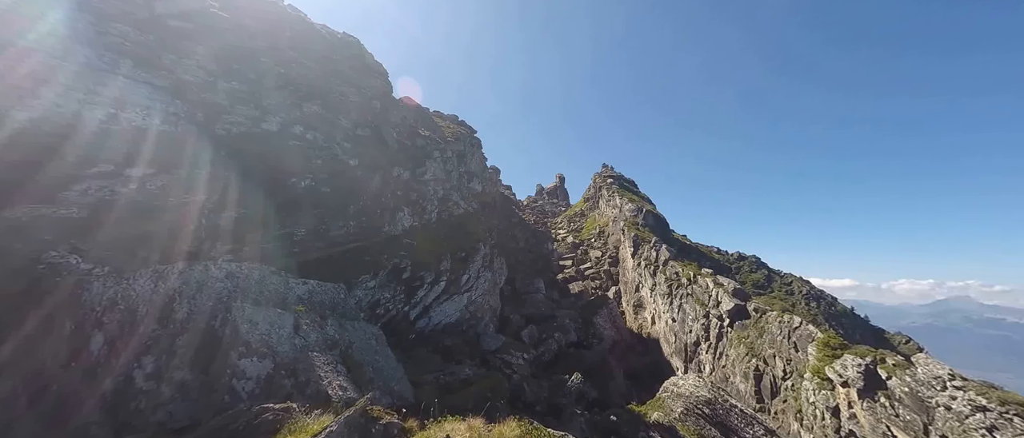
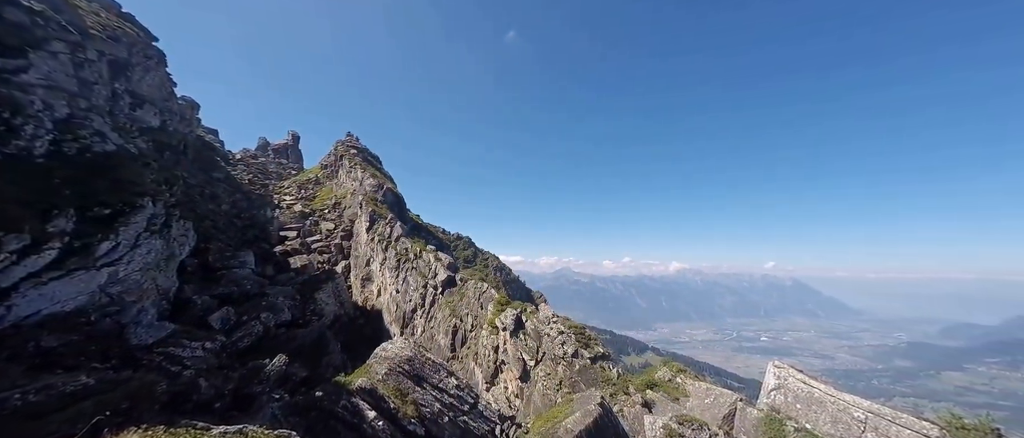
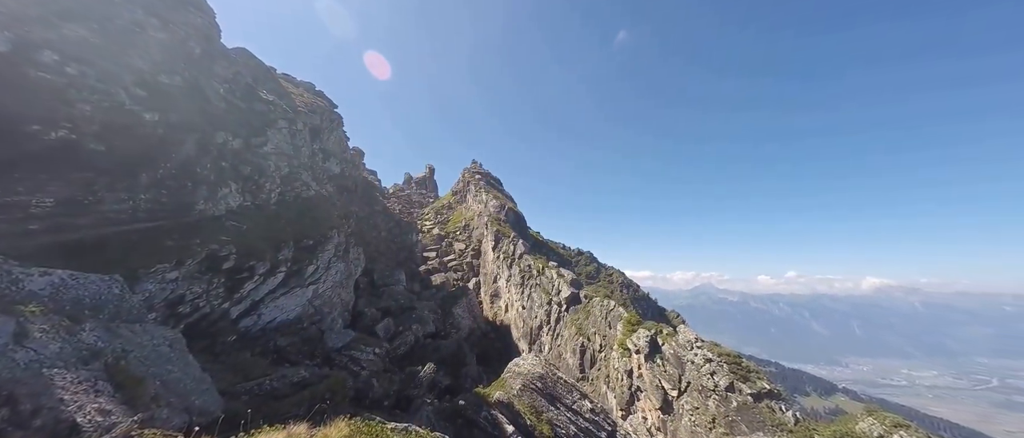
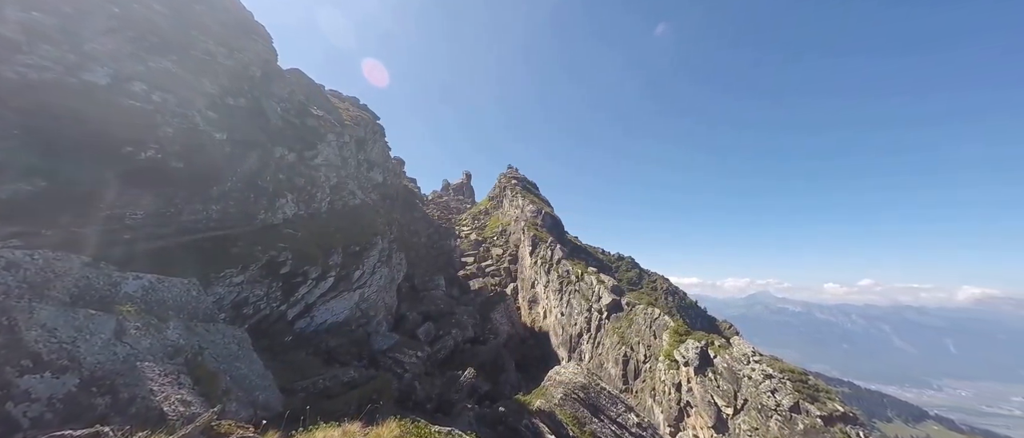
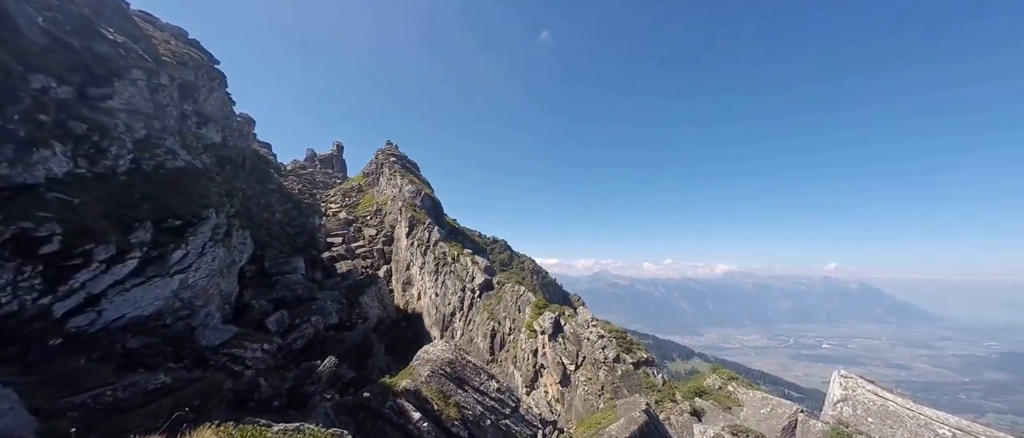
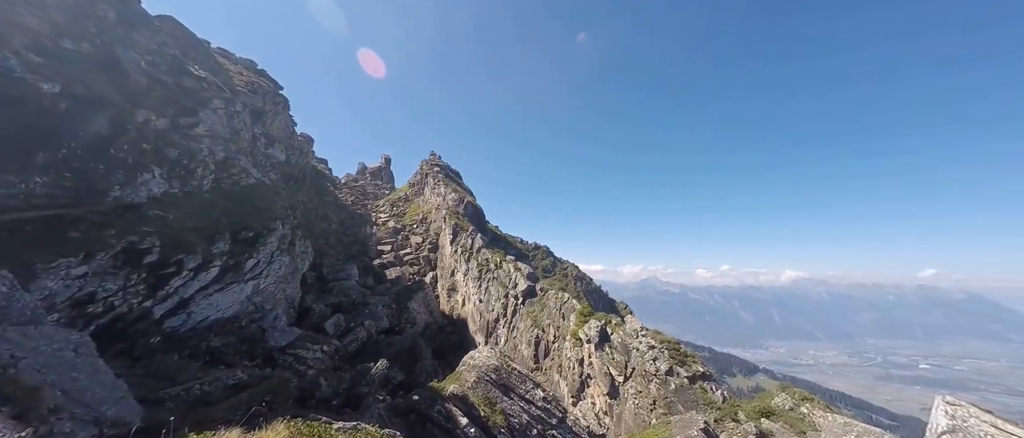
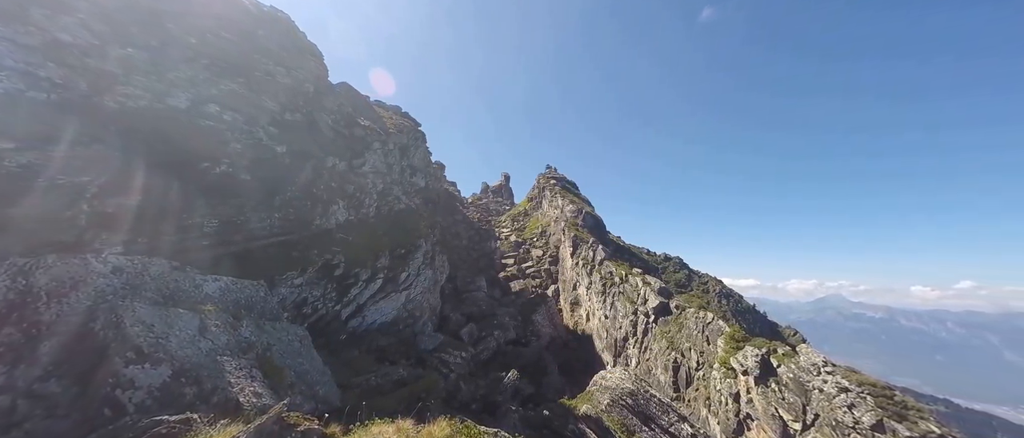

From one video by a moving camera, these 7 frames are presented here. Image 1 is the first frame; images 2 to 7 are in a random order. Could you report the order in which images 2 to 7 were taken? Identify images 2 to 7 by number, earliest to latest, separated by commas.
7, 4, 3, 6, 5, 2
